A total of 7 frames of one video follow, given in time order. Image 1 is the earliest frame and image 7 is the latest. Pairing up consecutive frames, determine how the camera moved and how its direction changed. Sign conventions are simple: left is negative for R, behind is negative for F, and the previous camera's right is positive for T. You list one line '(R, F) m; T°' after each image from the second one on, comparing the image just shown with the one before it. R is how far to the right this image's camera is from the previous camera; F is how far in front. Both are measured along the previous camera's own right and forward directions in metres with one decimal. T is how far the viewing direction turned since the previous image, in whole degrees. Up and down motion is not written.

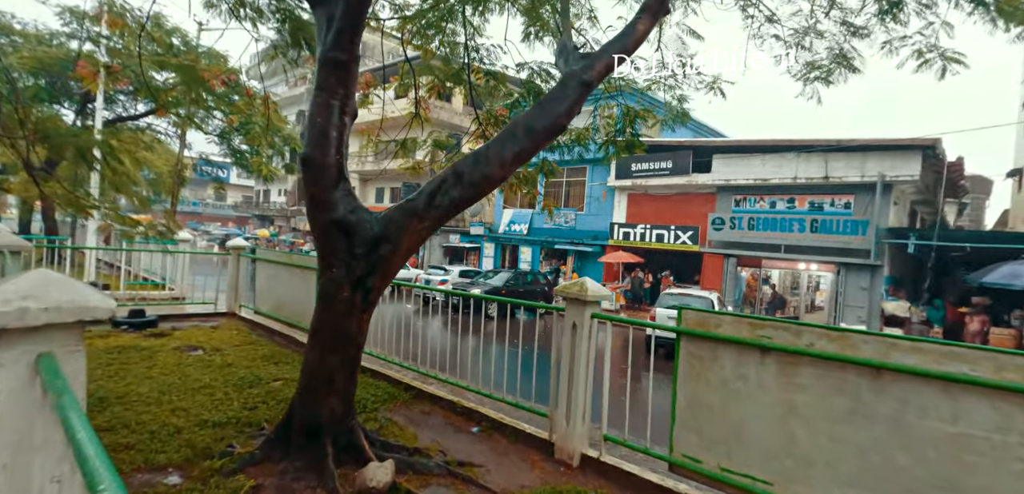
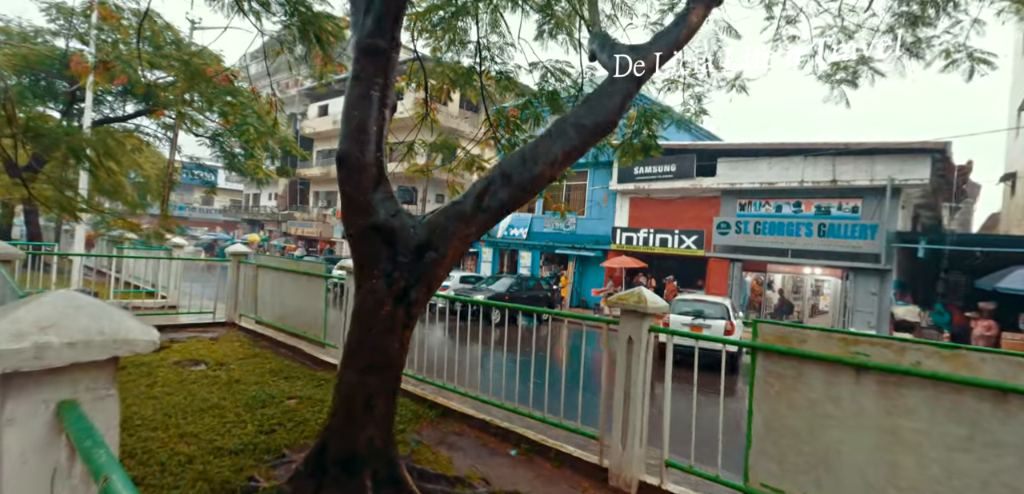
(-0.3, +0.3) m; +1°
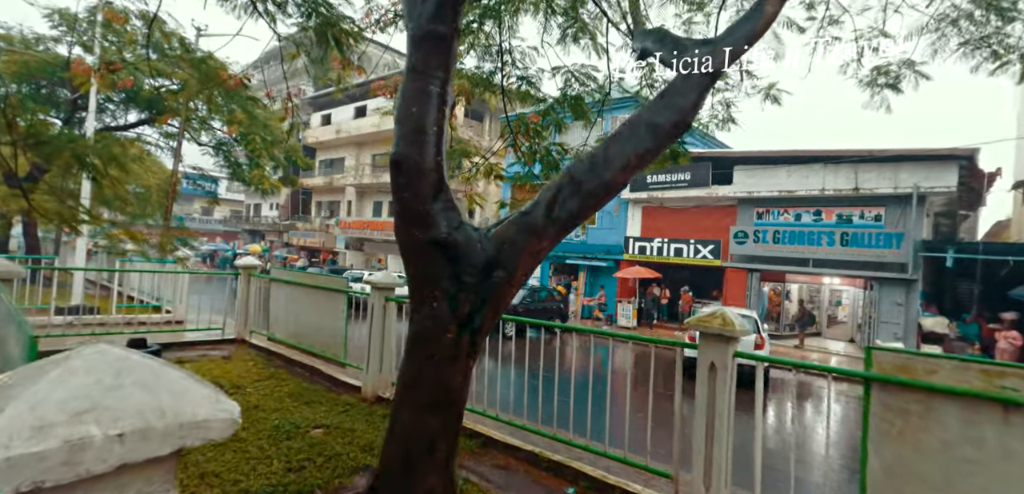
(-0.3, +0.3) m; 0°
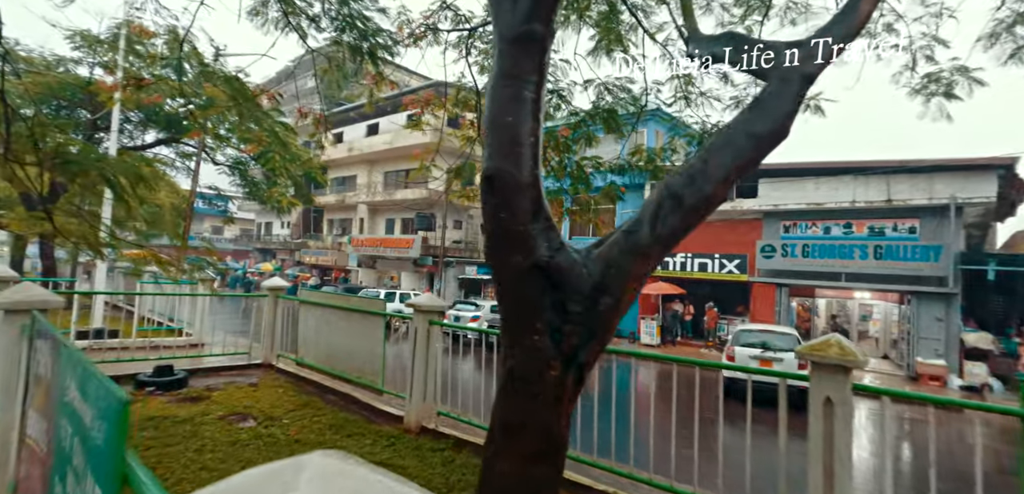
(-0.3, +0.2) m; -1°
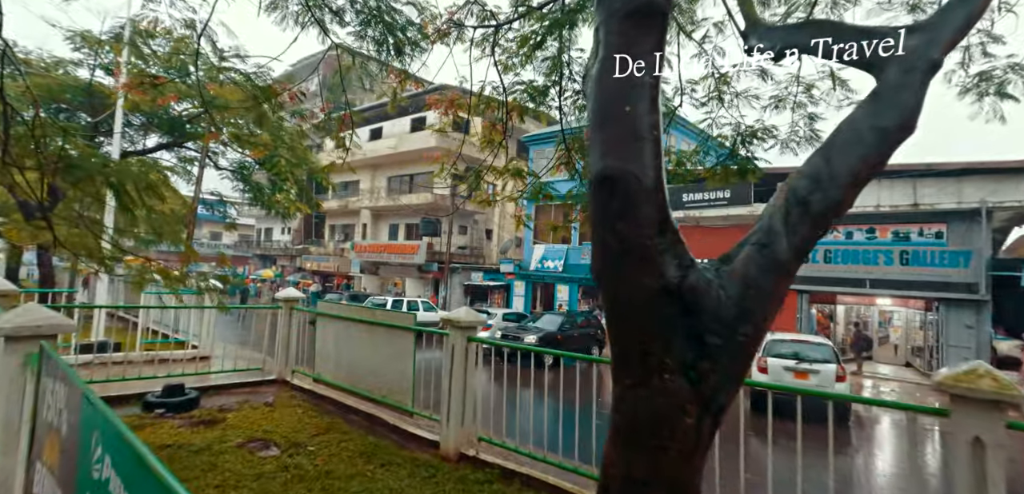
(-0.3, +0.3) m; 0°
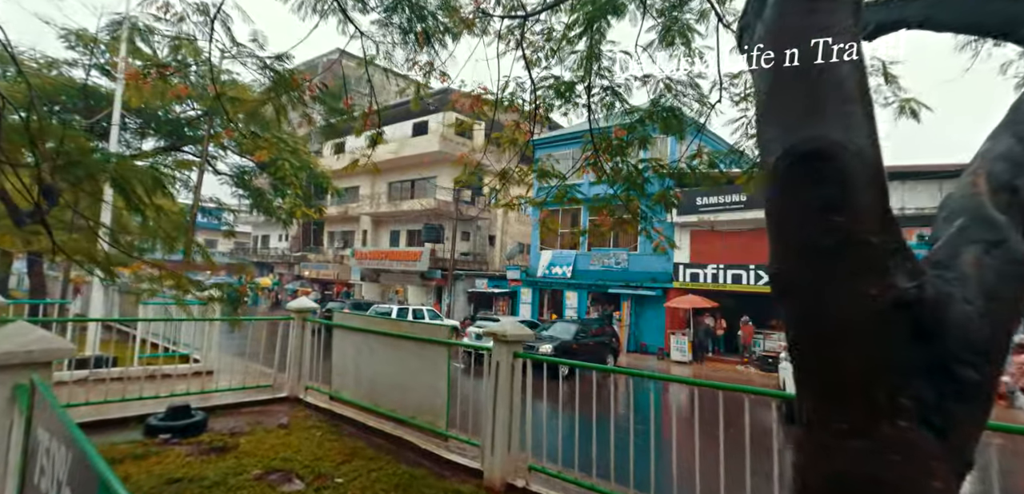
(-0.3, +0.4) m; +1°
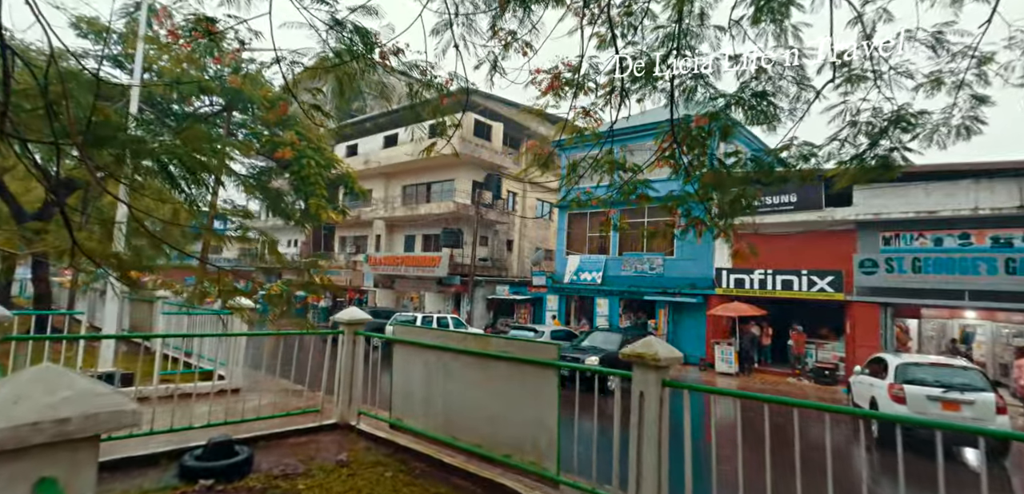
(-0.7, +0.7) m; 0°
